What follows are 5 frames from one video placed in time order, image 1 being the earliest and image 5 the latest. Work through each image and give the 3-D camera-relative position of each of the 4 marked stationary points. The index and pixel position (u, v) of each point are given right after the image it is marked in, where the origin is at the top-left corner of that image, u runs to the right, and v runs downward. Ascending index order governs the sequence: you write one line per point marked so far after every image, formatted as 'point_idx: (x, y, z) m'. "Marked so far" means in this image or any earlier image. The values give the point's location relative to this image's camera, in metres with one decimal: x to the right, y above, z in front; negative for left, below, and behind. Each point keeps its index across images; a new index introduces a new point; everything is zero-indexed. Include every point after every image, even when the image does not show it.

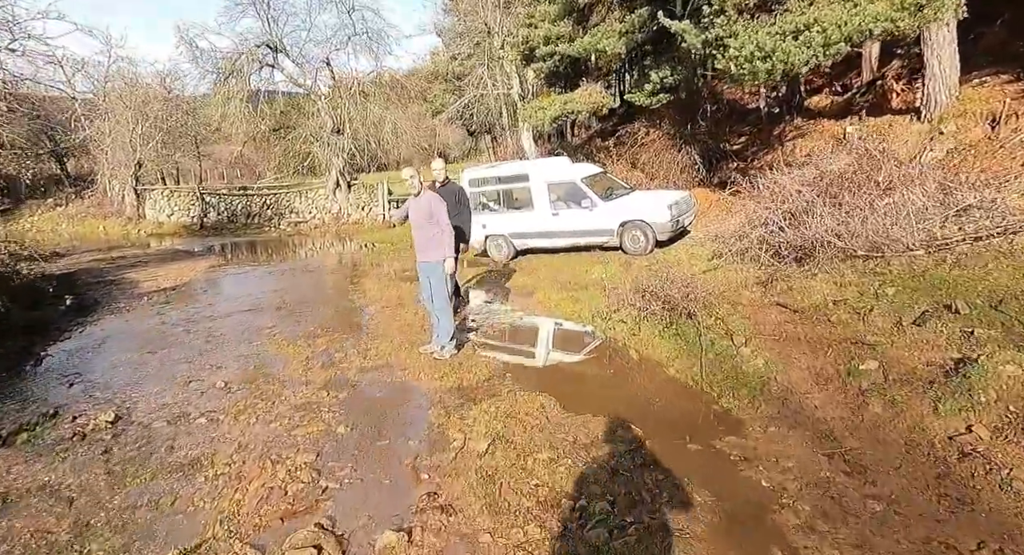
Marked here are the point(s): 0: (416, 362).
0: (-1.1, -0.9, +6.1) m
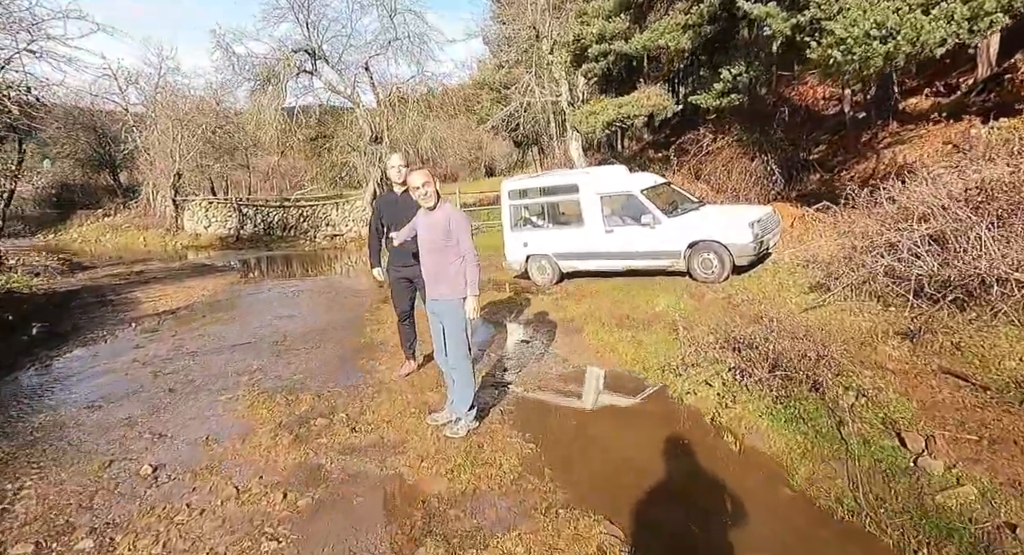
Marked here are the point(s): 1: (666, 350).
0: (-0.7, -1.3, +4.4) m
1: (+1.7, -0.8, +6.3) m
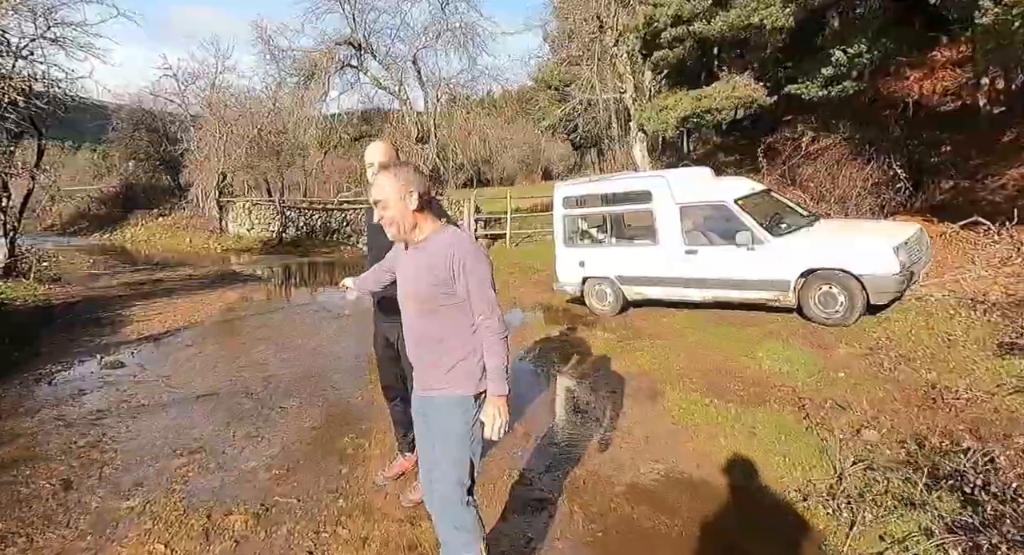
0: (-0.6, -1.7, +2.4) m
1: (+2.1, -1.3, +4.0) m
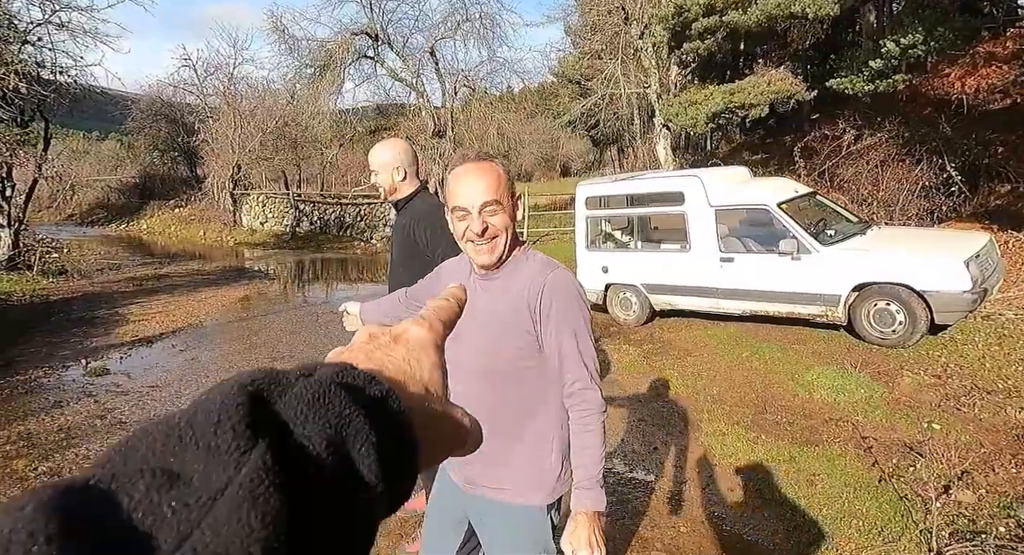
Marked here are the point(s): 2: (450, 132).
0: (-0.5, -1.8, +1.8) m
1: (+2.2, -1.4, +3.3) m
2: (-2.2, +5.1, +19.5) m
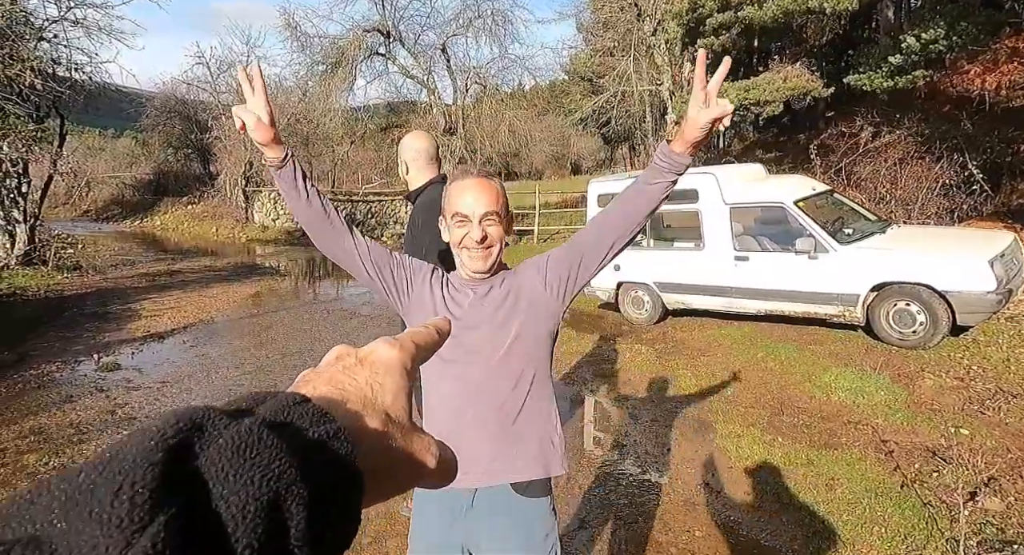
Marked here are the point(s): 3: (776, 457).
0: (-0.5, -1.8, +1.7) m
1: (+2.3, -1.4, +3.2) m
2: (-1.8, +5.2, +19.4) m
3: (+1.9, -1.3, +4.1) m
